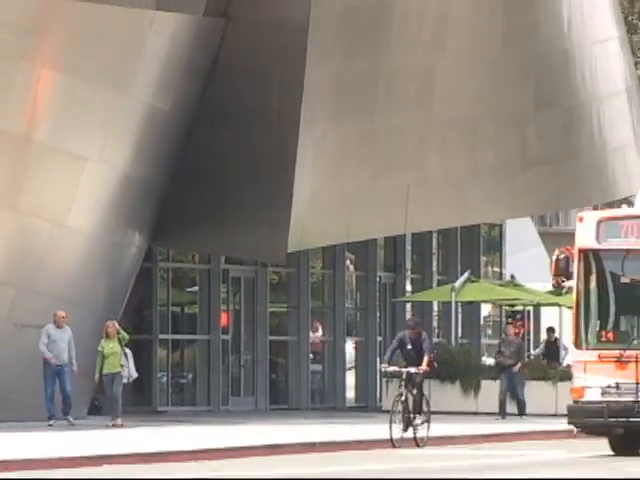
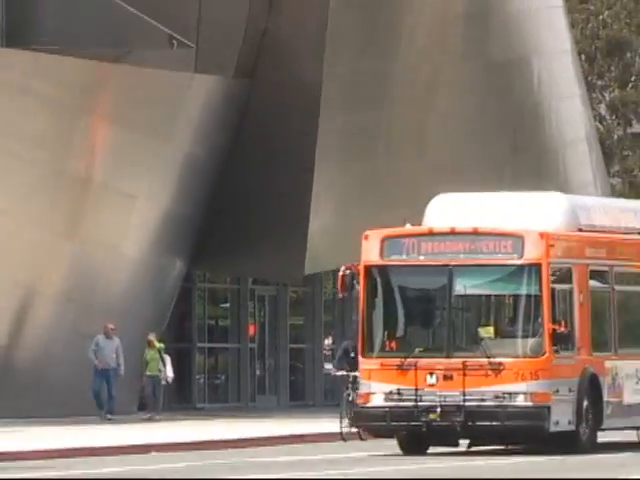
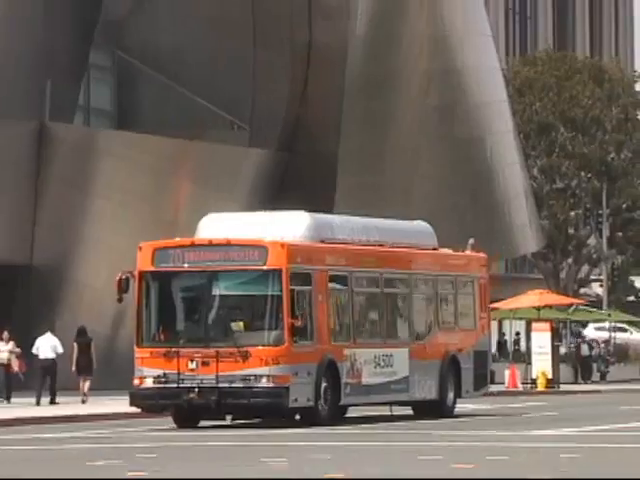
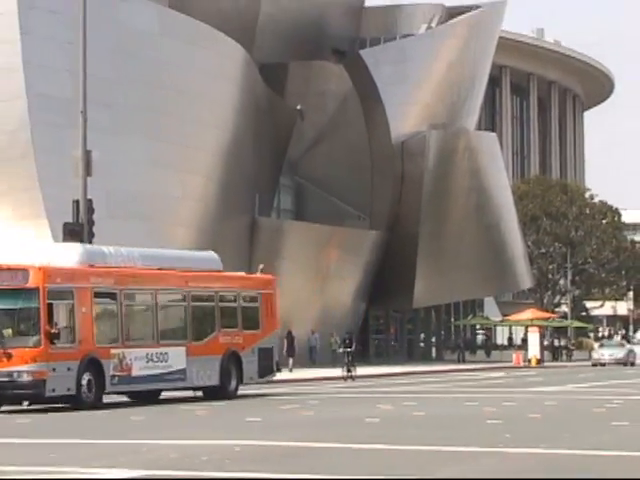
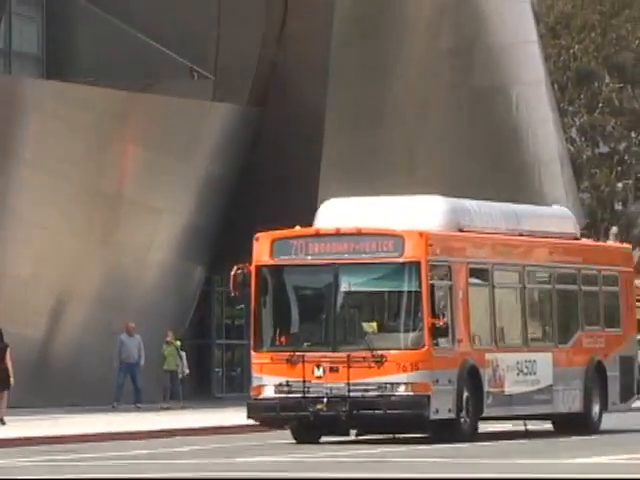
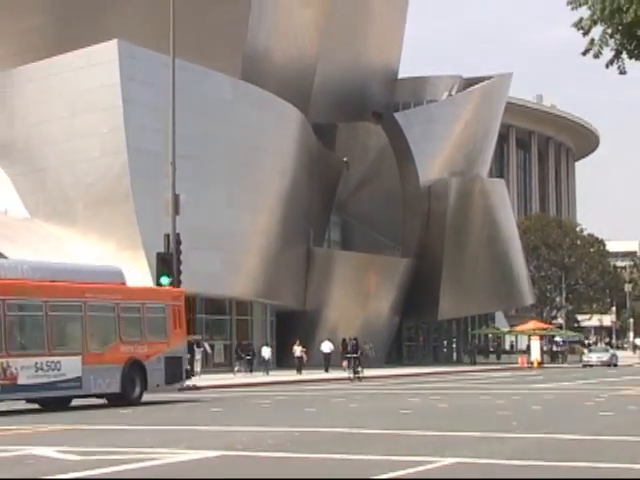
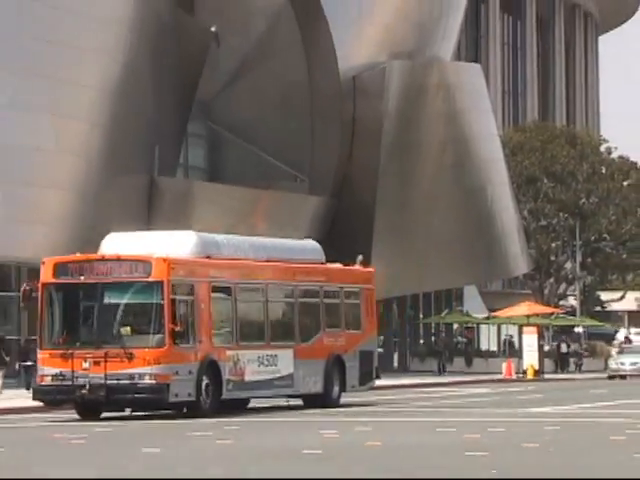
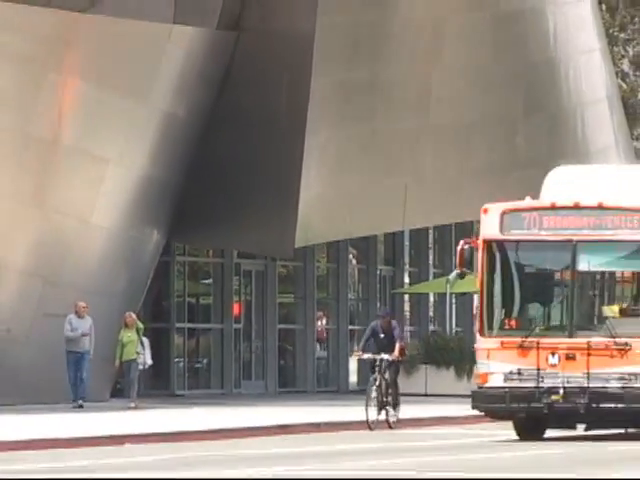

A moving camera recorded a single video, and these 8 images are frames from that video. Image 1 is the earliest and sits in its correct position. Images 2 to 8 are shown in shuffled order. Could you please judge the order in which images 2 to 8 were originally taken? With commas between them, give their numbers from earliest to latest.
8, 2, 5, 3, 7, 4, 6
